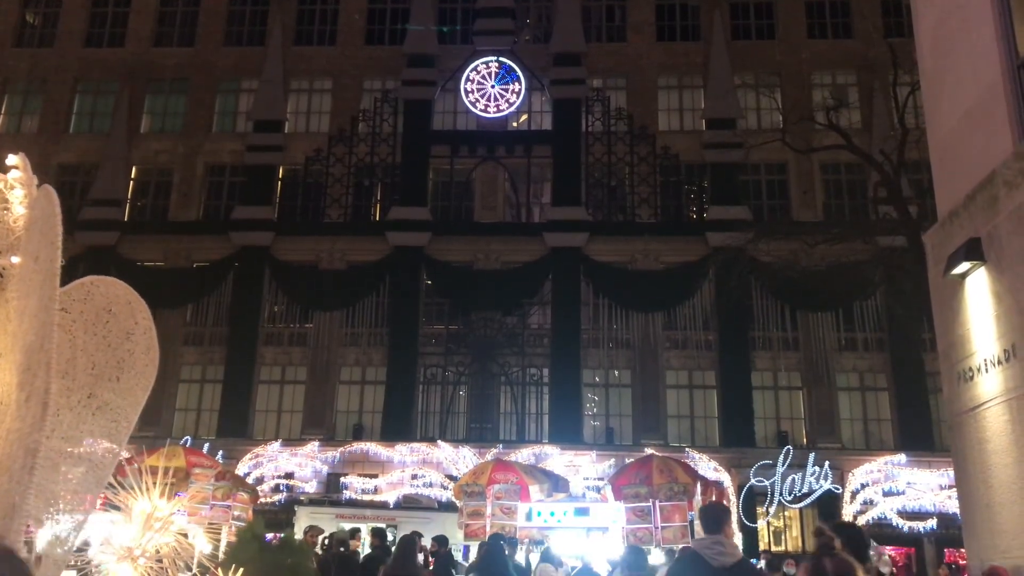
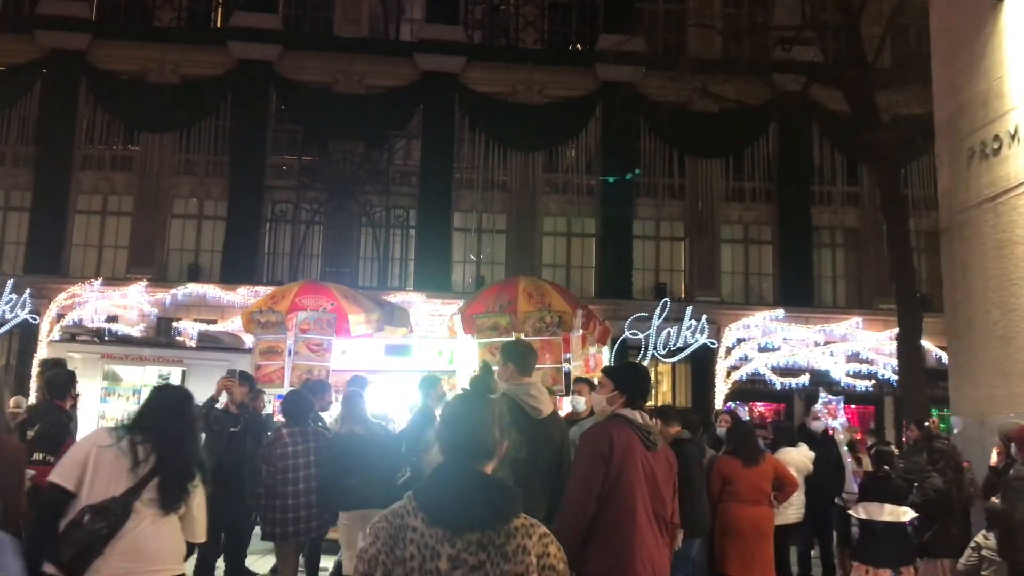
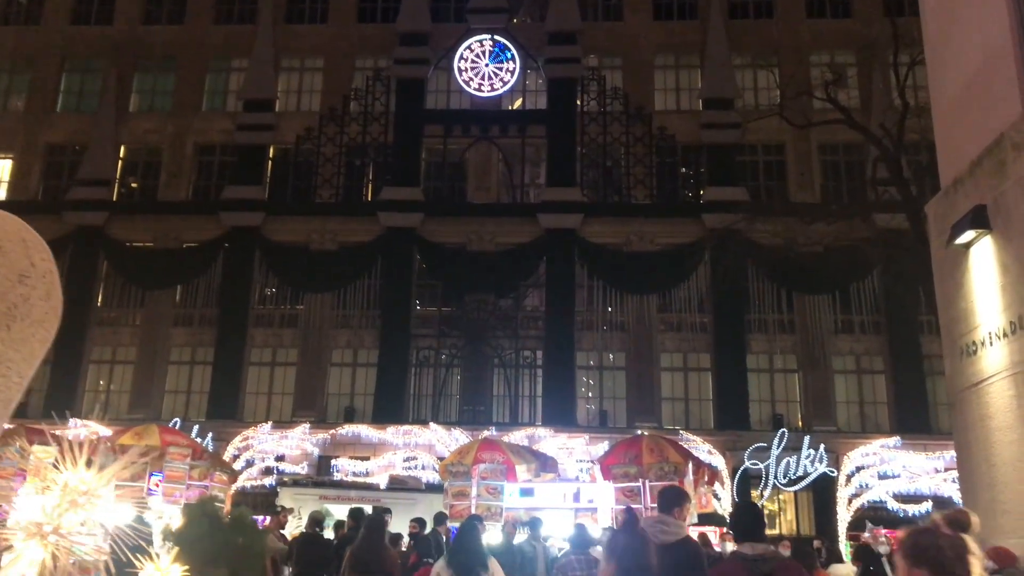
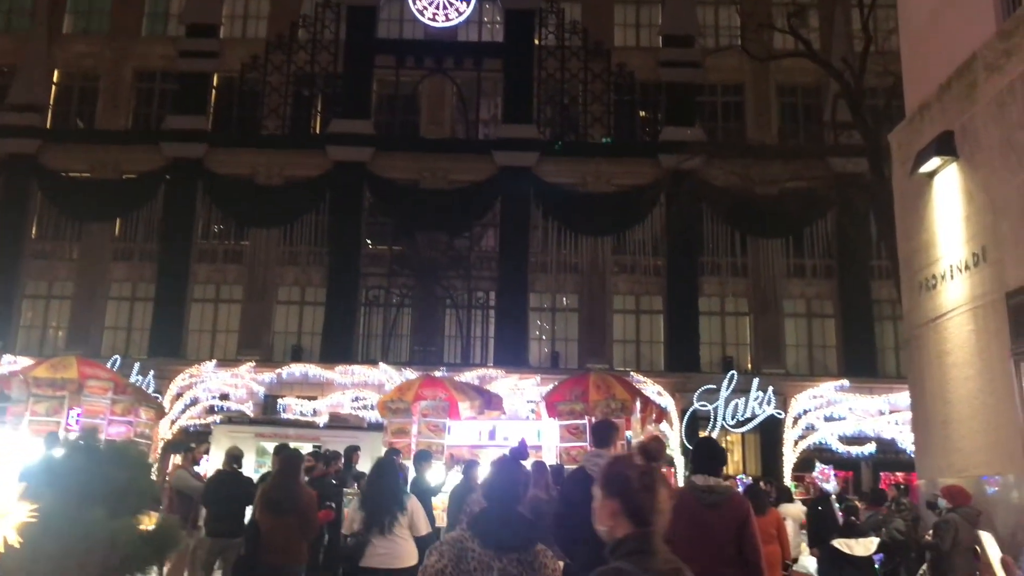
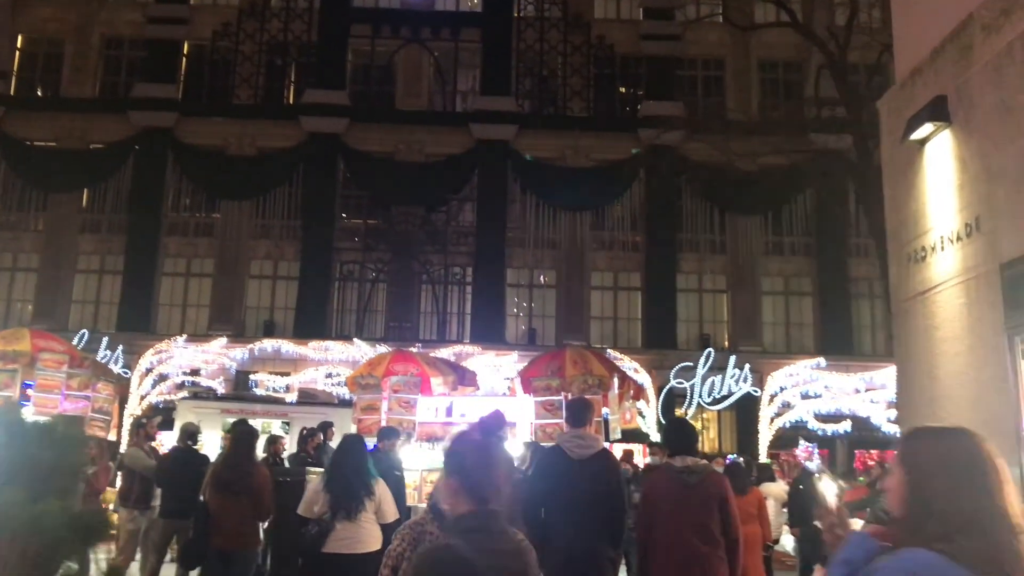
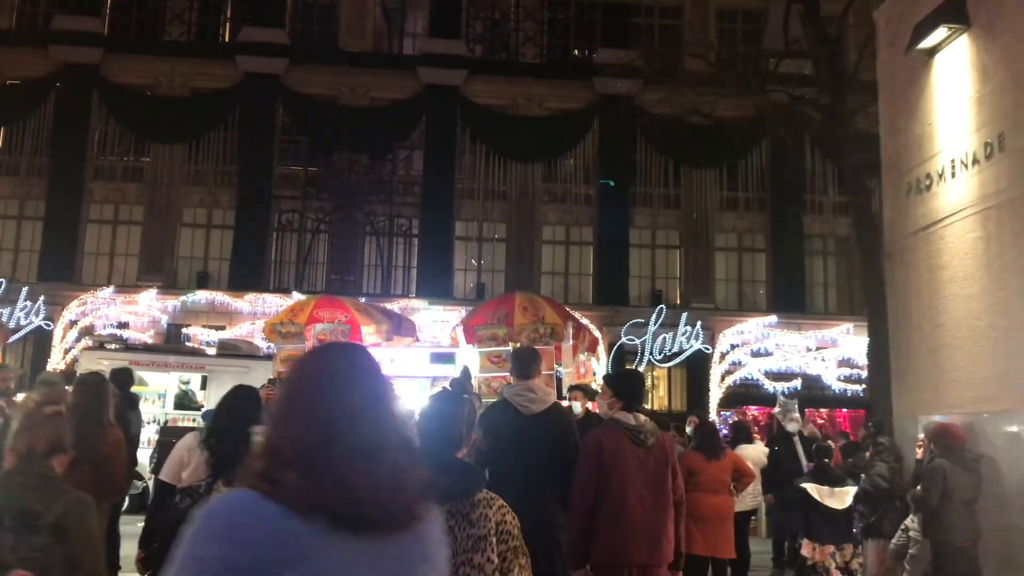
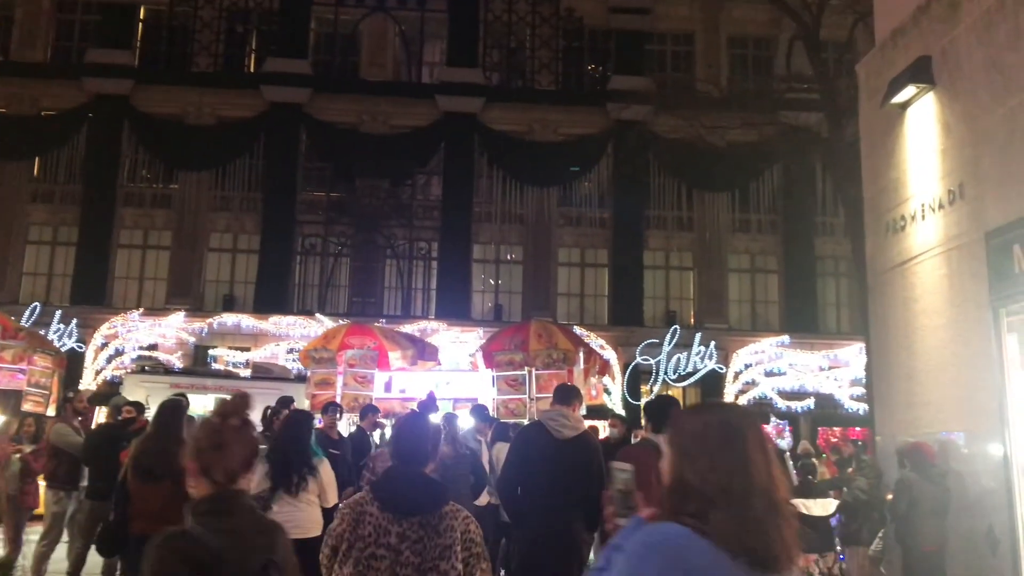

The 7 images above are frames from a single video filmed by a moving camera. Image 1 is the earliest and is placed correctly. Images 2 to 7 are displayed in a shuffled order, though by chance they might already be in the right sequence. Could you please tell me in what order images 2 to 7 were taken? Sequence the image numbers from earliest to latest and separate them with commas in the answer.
3, 4, 5, 7, 6, 2
